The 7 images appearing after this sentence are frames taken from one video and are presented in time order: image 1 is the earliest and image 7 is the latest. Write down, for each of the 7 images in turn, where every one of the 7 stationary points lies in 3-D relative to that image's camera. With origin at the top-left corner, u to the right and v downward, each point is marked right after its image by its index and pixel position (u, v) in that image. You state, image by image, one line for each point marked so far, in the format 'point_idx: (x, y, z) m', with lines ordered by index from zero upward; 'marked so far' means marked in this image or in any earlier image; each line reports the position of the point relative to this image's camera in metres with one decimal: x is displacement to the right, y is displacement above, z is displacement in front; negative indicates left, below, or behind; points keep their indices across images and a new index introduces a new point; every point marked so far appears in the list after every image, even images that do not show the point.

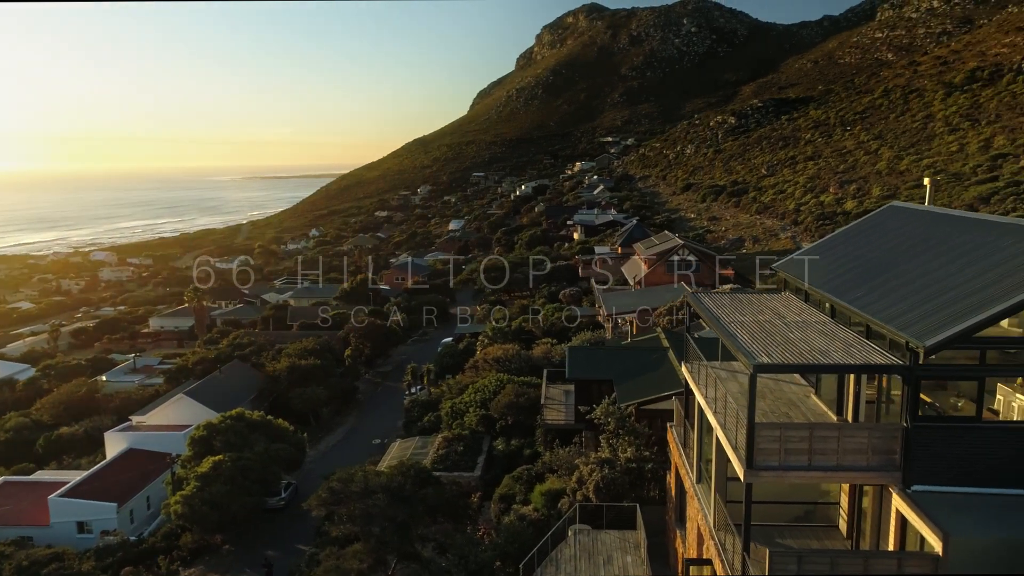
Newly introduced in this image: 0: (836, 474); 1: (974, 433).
0: (+4.7, -2.7, +11.1) m
1: (+6.5, -2.0, +10.9) m
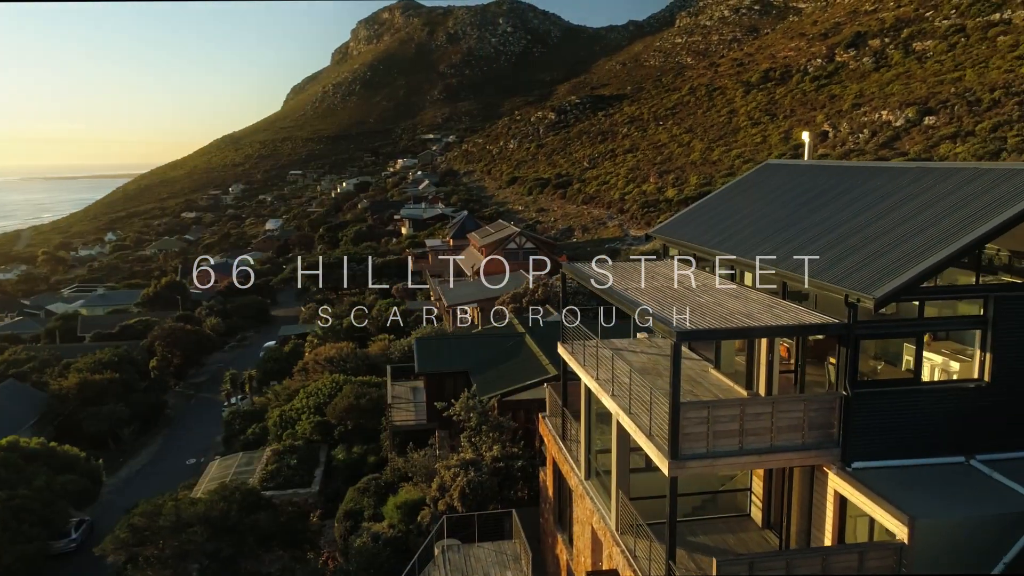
0: (+3.1, -2.0, +9.4) m
1: (+4.9, -1.3, +9.5) m
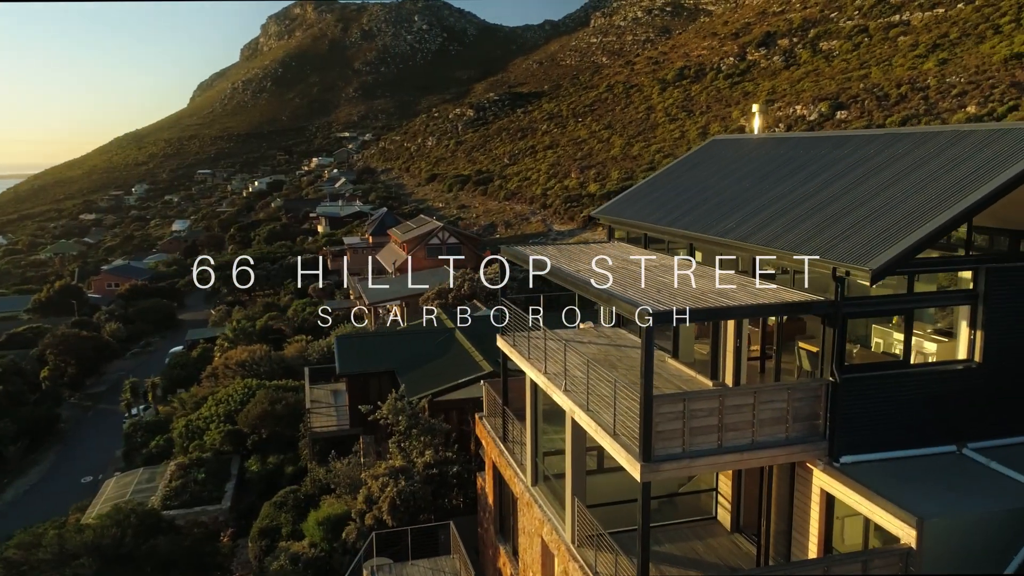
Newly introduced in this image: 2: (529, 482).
0: (+2.6, -1.8, +8.2) m
1: (+4.3, -1.0, +8.5) m
2: (+0.3, -3.0, +12.1) m
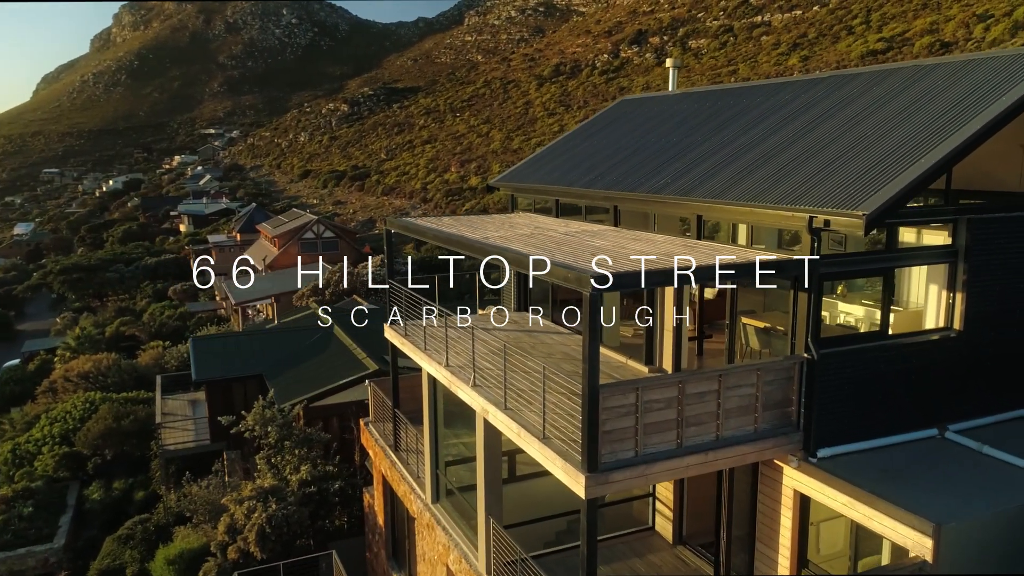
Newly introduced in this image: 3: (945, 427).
0: (+1.8, -1.4, +6.5) m
1: (+3.4, -0.6, +7.1) m
2: (-1.1, -2.7, +10.0) m
3: (+4.2, -1.3, +7.5) m
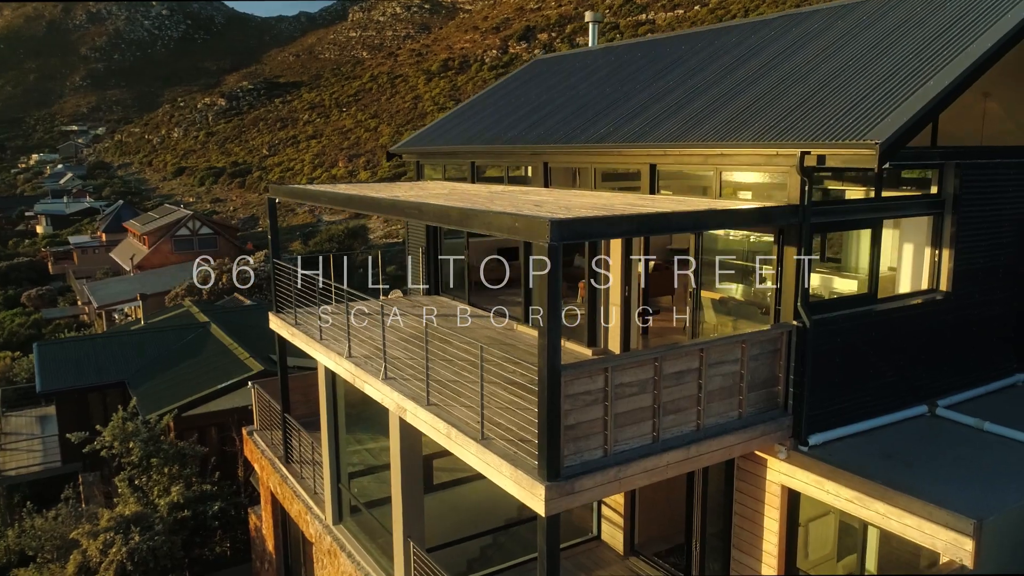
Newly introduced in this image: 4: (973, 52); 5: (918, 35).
0: (+1.3, -1.1, +5.3) m
1: (+2.8, -0.3, +6.1) m
2: (-2.0, -2.5, +8.3) m
3: (+3.6, -1.0, +6.5) m
4: (+3.3, +1.7, +5.7) m
5: (+3.3, +2.1, +6.4) m
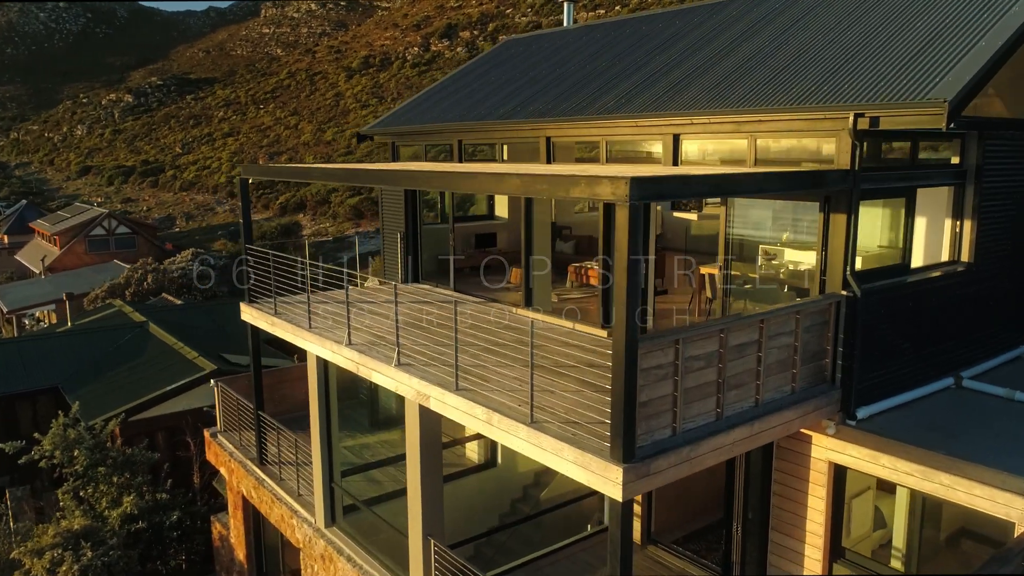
0: (+1.6, -0.9, +5.0) m
1: (+3.1, 0.0, +6.0) m
2: (-1.9, -2.3, +7.7) m
3: (+3.8, -0.7, +6.5) m
4: (+3.5, +1.9, +5.6) m
5: (+3.5, +2.3, +6.4) m
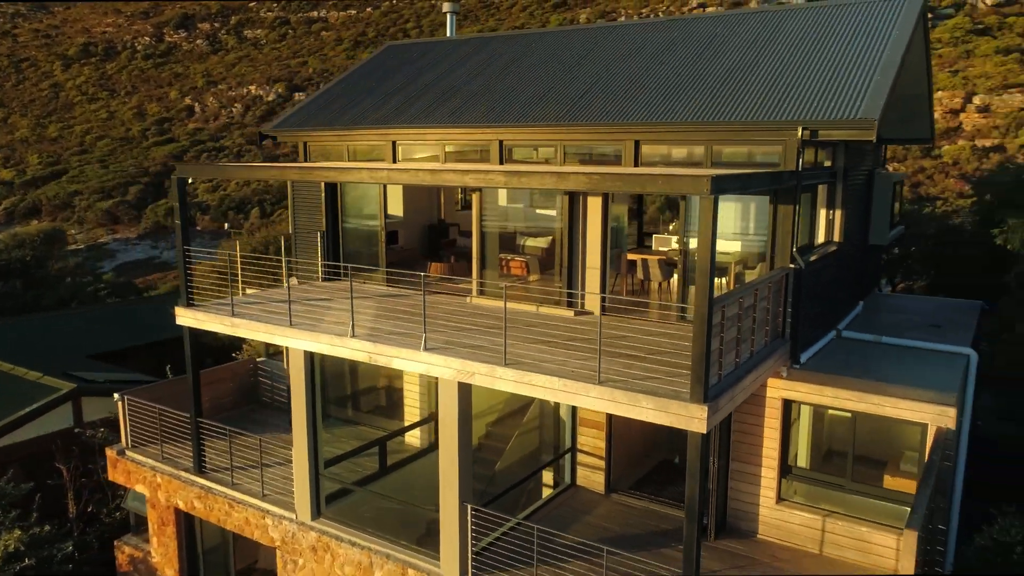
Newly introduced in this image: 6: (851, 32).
0: (+2.0, -0.7, +6.4) m
1: (+3.1, +0.2, +7.7) m
2: (-2.1, -2.3, +7.8) m
3: (+3.6, -0.4, +8.5) m
4: (+3.5, +2.2, +7.6) m
5: (+3.2, +2.6, +8.2) m
6: (+3.5, +2.7, +8.3) m
